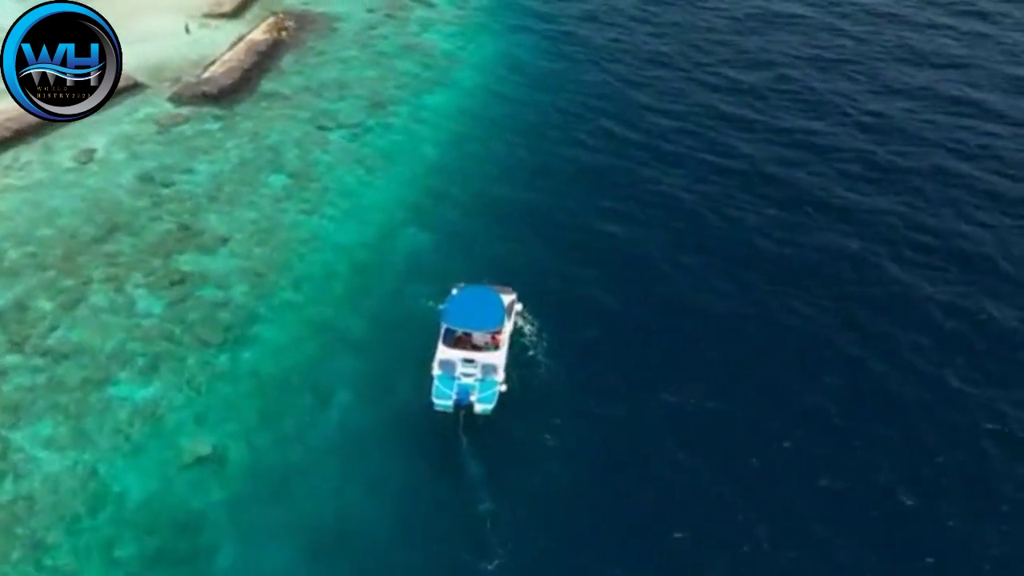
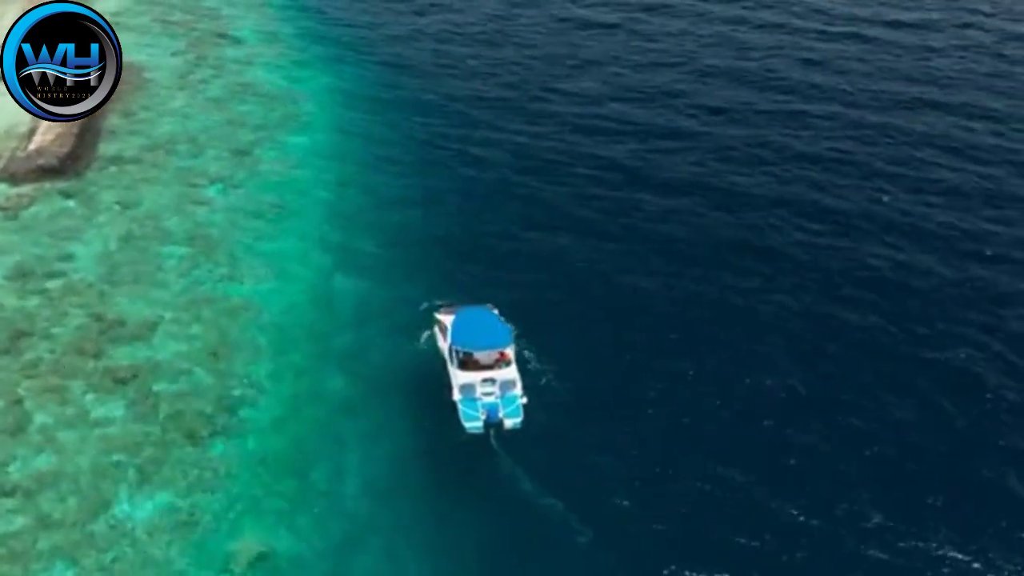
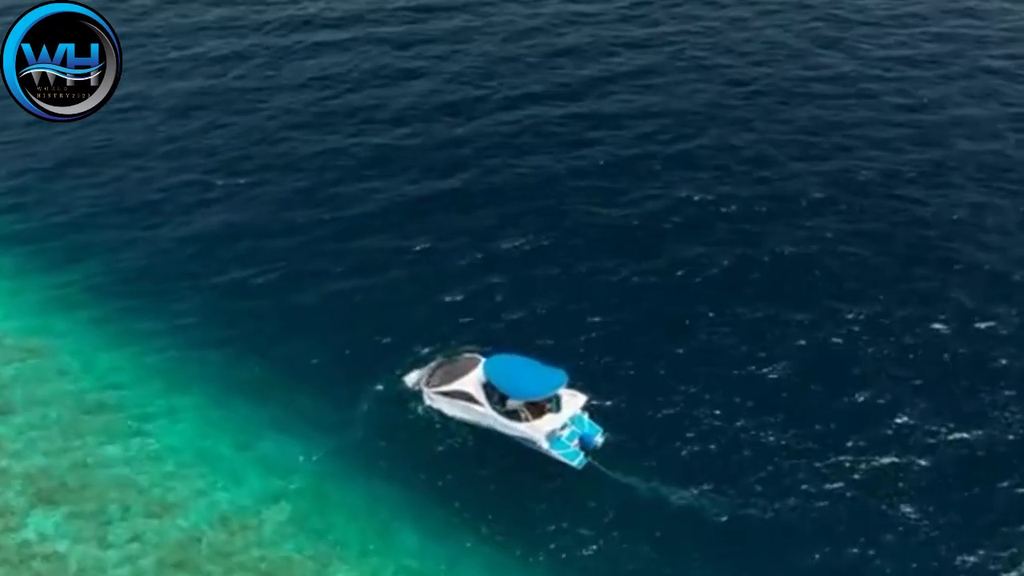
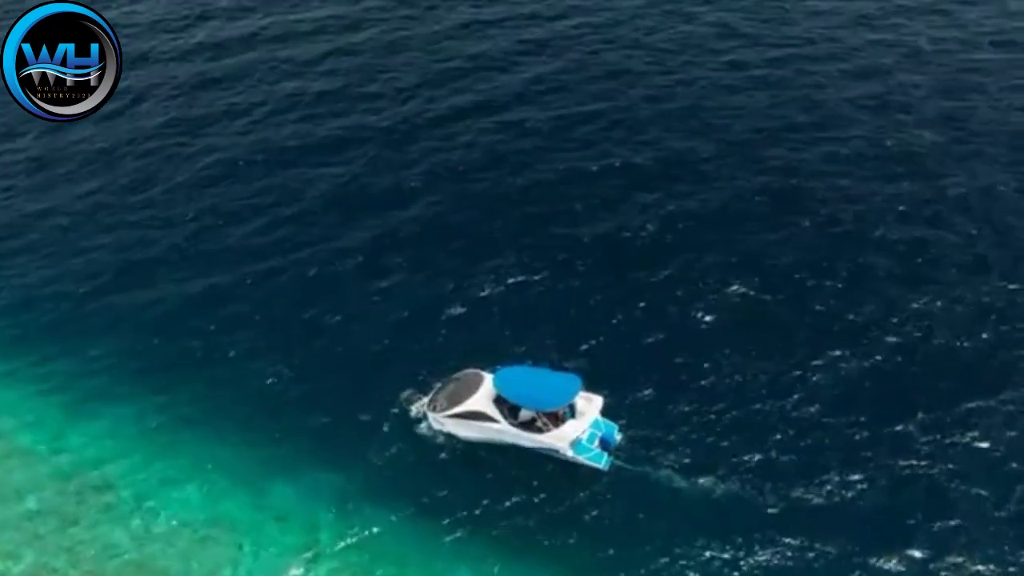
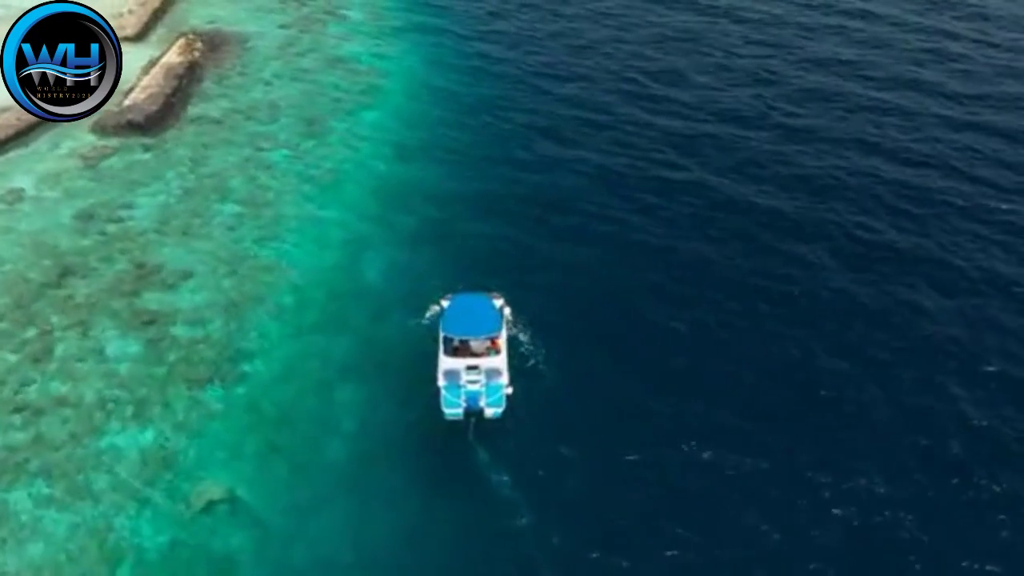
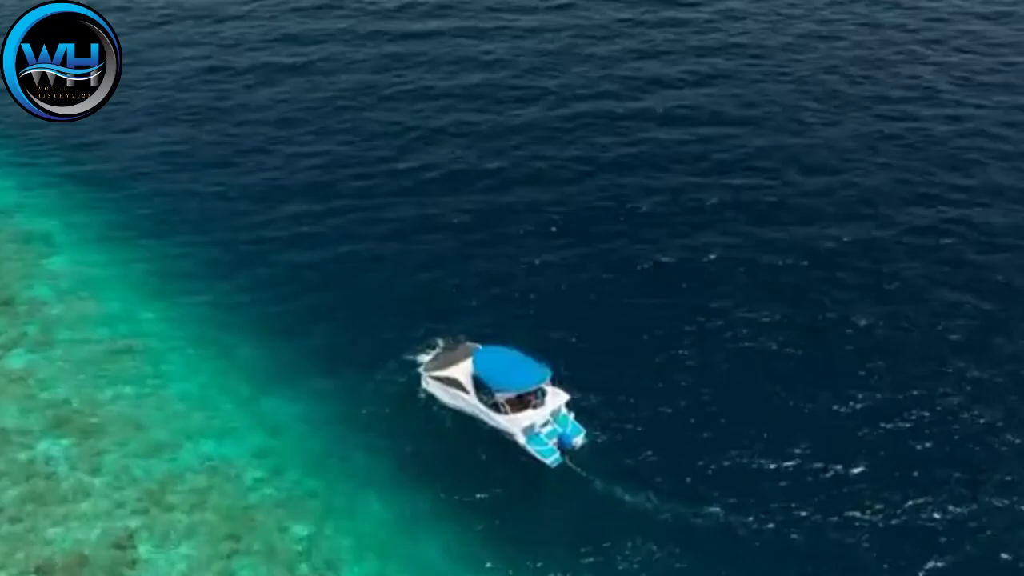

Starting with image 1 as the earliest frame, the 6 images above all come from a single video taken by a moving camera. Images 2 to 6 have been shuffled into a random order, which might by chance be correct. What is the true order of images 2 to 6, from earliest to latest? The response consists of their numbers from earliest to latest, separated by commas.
5, 2, 6, 3, 4
